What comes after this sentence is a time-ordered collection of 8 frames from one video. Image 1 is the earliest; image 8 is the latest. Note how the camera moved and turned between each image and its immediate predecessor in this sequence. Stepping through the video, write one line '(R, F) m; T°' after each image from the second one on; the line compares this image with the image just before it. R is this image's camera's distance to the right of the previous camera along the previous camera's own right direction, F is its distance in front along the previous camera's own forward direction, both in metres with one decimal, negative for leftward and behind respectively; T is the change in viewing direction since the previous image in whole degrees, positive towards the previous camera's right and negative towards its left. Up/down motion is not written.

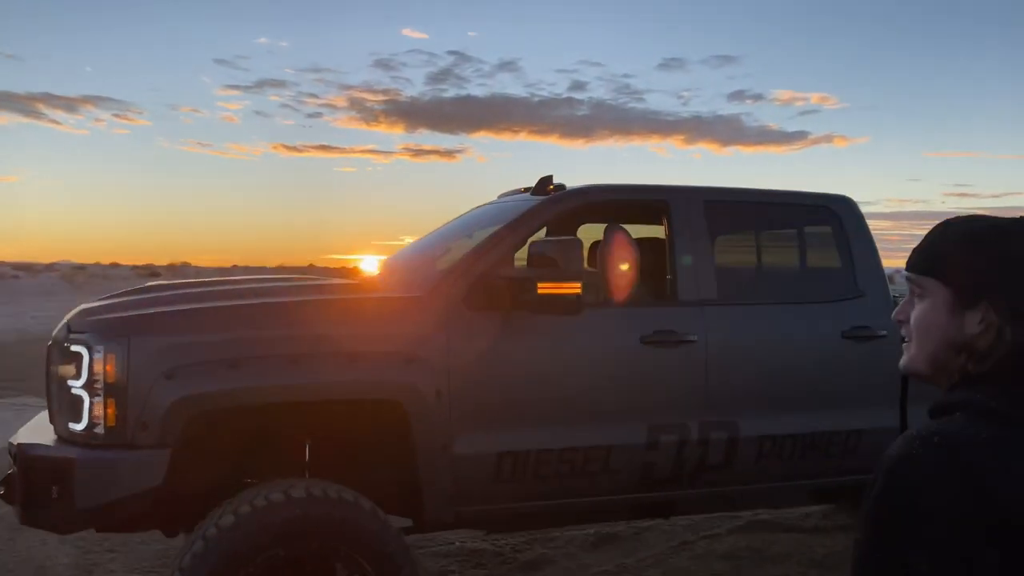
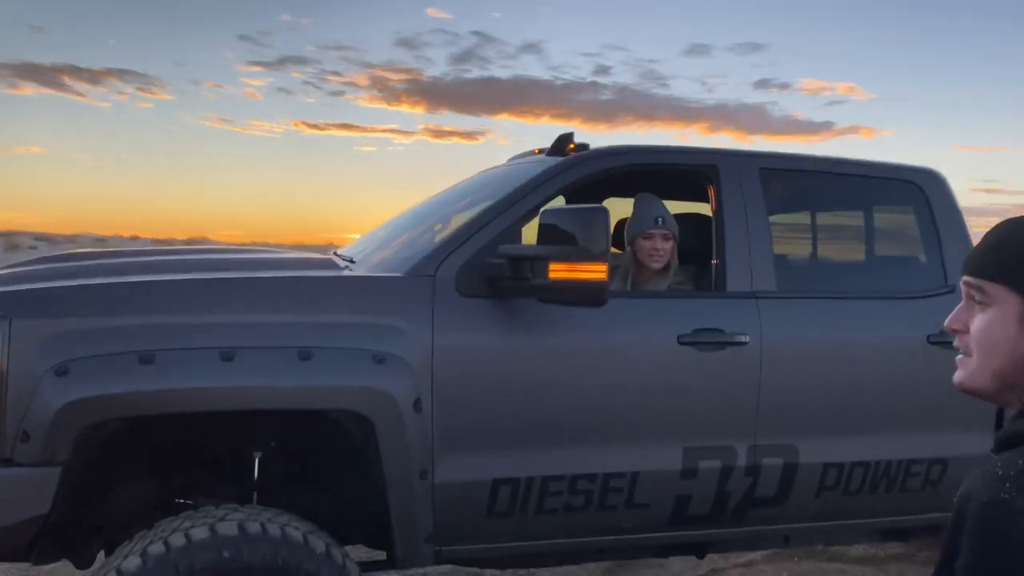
(0.0, +0.8) m; -1°
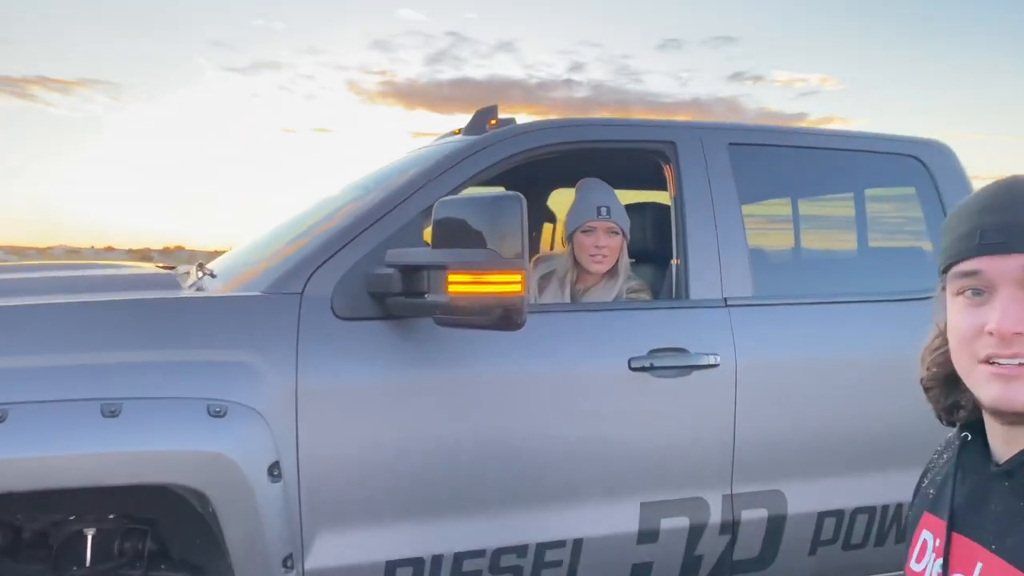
(+0.2, +0.7) m; +1°
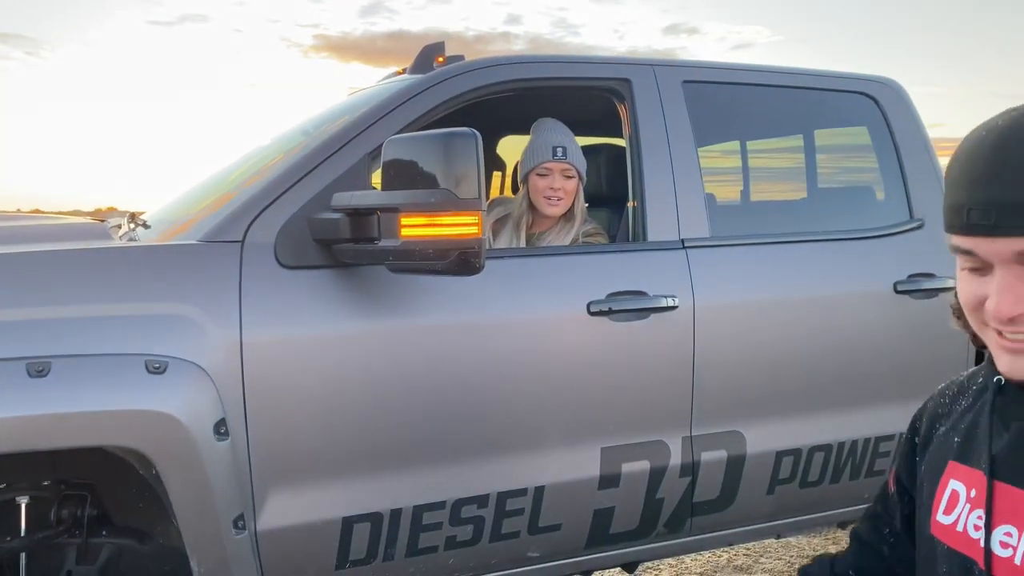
(0.0, +0.1) m; +4°
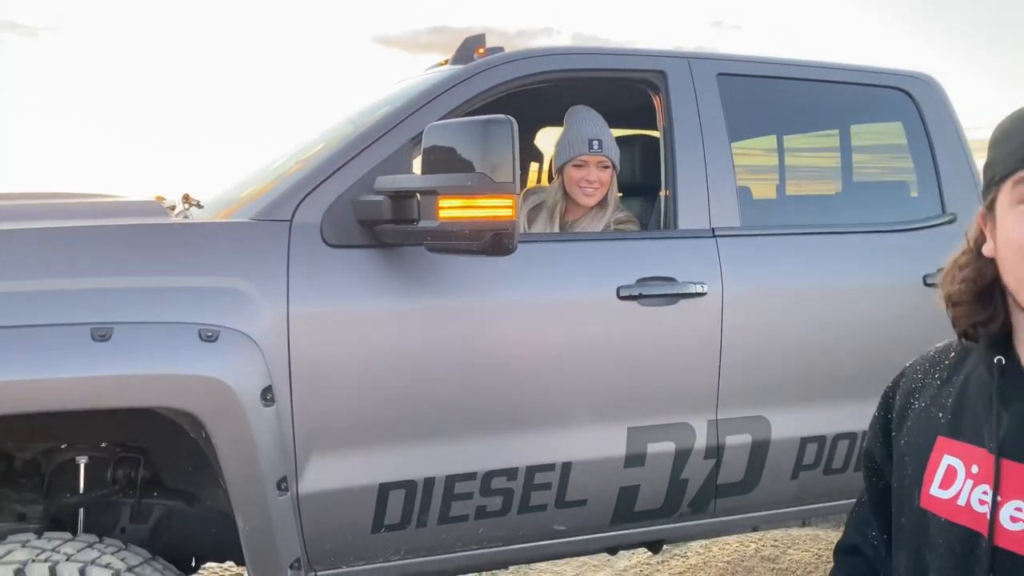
(0.0, -0.1) m; -3°
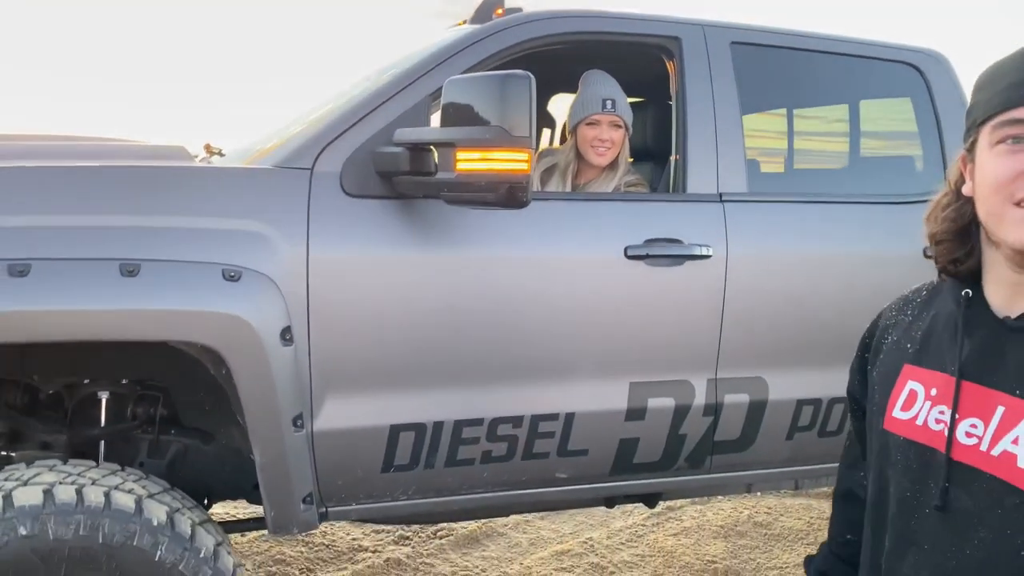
(0.0, -0.1) m; 0°
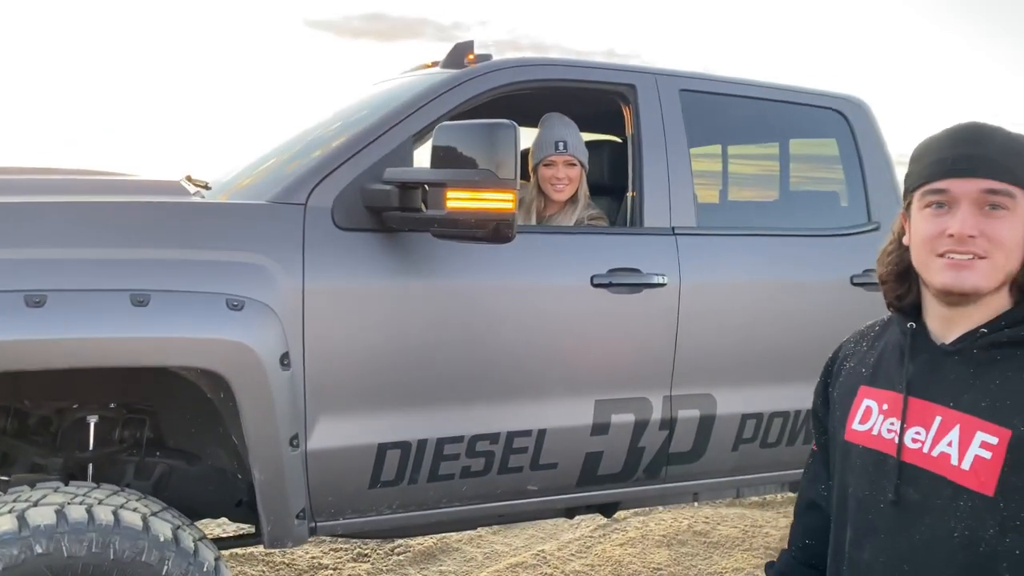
(-0.2, -0.2) m; +5°
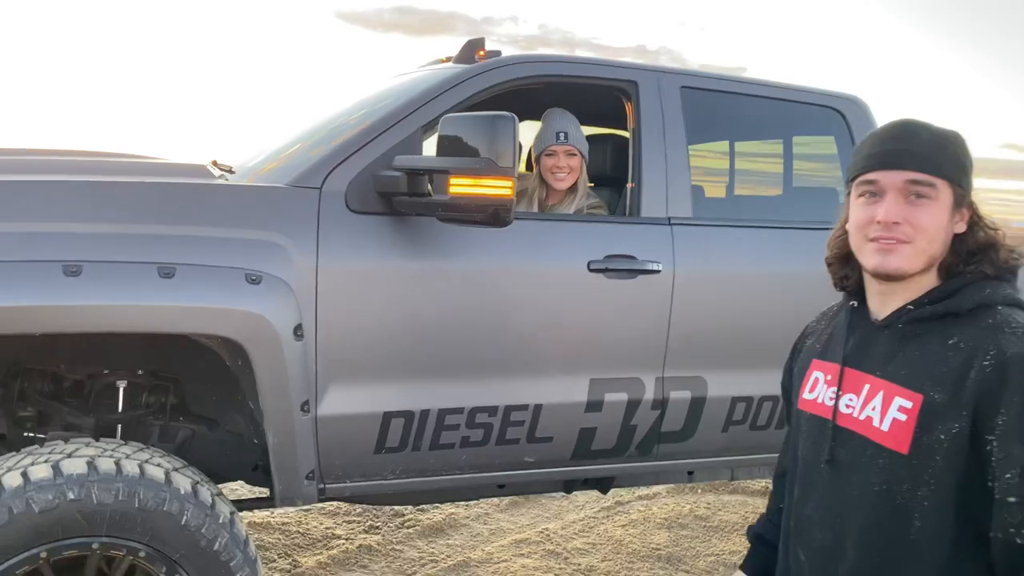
(+0.1, -0.2) m; -2°
